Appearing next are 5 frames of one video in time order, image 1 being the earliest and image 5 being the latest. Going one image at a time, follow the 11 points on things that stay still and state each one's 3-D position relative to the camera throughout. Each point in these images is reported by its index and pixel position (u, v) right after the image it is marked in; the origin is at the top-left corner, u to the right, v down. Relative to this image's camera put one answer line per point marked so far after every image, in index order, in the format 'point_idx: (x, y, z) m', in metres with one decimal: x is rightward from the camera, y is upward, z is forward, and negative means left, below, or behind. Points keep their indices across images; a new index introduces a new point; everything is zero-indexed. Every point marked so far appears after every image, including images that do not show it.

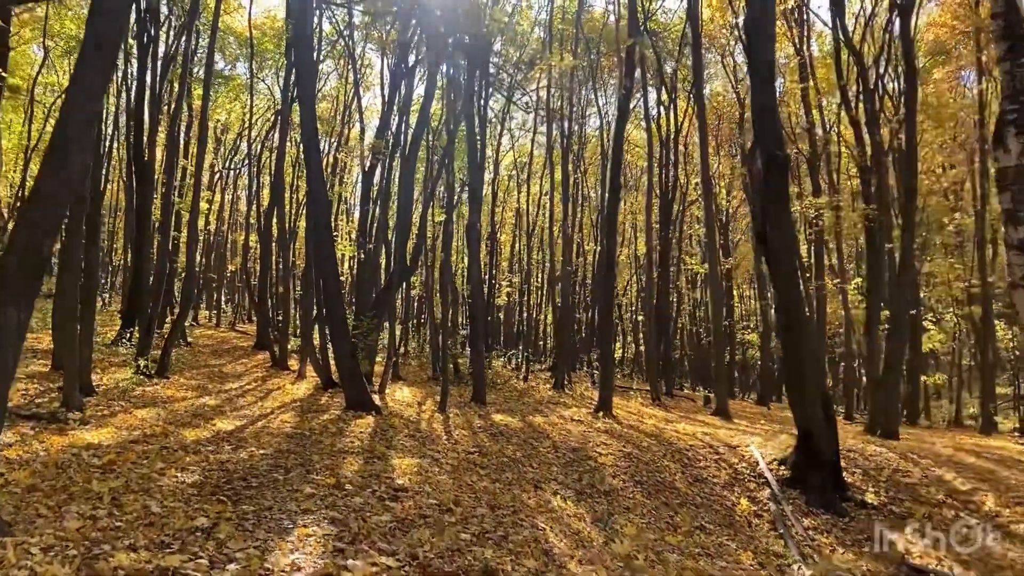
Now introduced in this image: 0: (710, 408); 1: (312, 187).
0: (+4.5, -2.7, +19.1) m
1: (-2.4, +1.2, +10.4) m
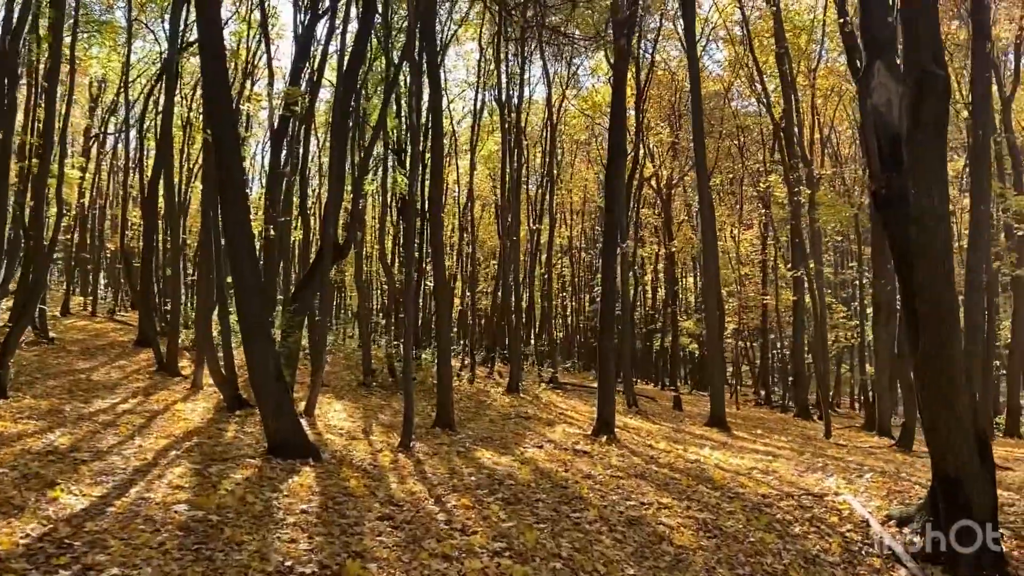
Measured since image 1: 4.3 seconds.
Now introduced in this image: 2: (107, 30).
0: (+3.4, -2.4, +16.6) m
1: (-2.4, +1.3, +7.0) m
2: (-8.4, +5.2, +17.8) m
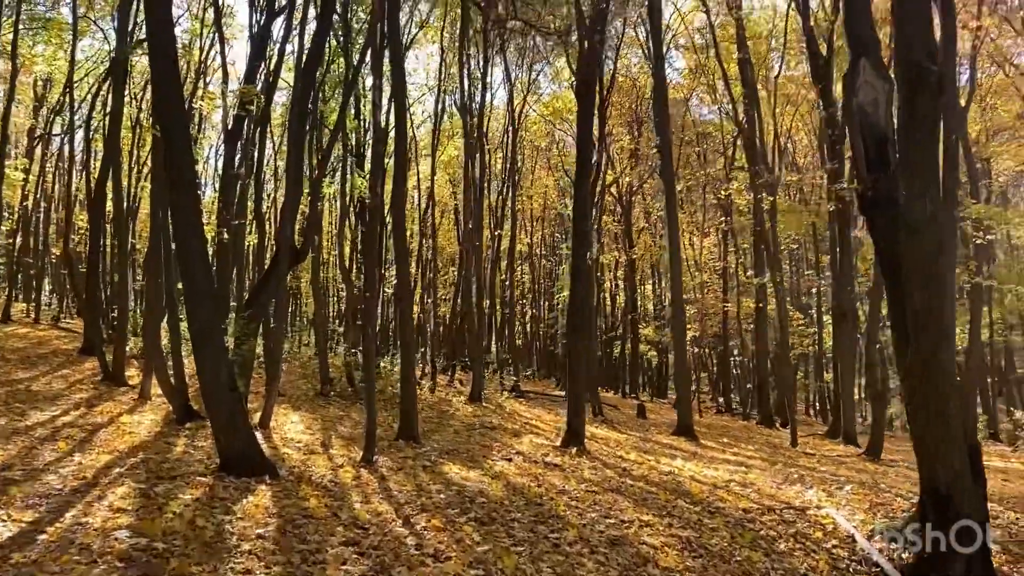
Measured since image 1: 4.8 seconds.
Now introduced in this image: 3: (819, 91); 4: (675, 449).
0: (+2.7, -2.6, +16.3) m
1: (-2.7, +1.3, +6.5) m
2: (-9.1, +5.1, +17.0) m
3: (+5.4, +3.4, +14.9) m
4: (+2.2, -2.2, +11.5) m
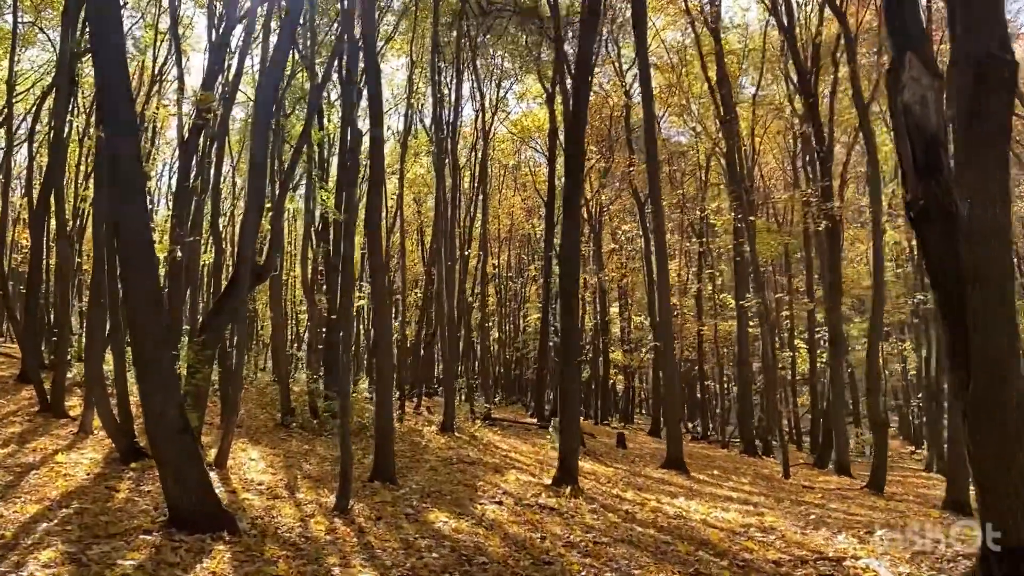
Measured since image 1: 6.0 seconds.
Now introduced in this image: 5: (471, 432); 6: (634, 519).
0: (+2.3, -3.0, +15.5) m
1: (-2.6, +1.2, +5.6) m
2: (-9.6, +4.7, +15.8) m
3: (+5.0, +3.0, +14.4) m
4: (+2.0, -2.4, +10.6) m
5: (-0.8, -2.7, +16.1) m
6: (+1.0, -2.0, +7.3) m
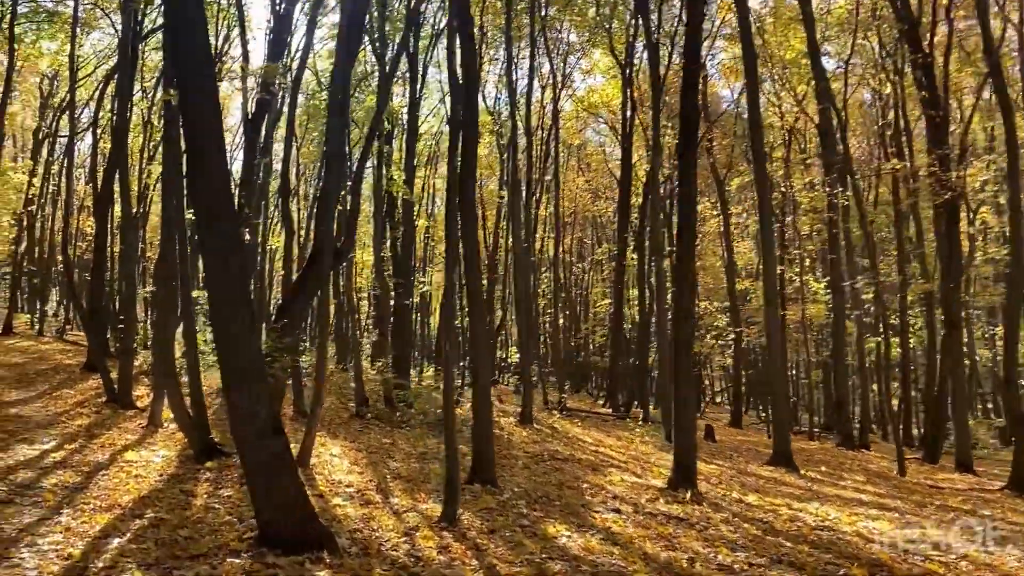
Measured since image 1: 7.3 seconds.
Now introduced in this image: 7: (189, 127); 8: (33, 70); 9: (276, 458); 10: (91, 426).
0: (+3.7, -2.7, +14.5) m
1: (-1.8, +1.3, +4.8) m
2: (-8.2, +5.0, +15.4) m
3: (+6.3, +3.4, +13.1) m
4: (+3.1, -2.2, +9.6) m
5: (+0.7, -2.4, +15.2) m
6: (+2.0, -1.8, +6.3) m
7: (-1.8, +0.9, +4.8) m
8: (-11.1, +5.2, +19.8) m
9: (-1.4, -1.0, +4.9) m
10: (-4.8, -1.6, +9.6) m
